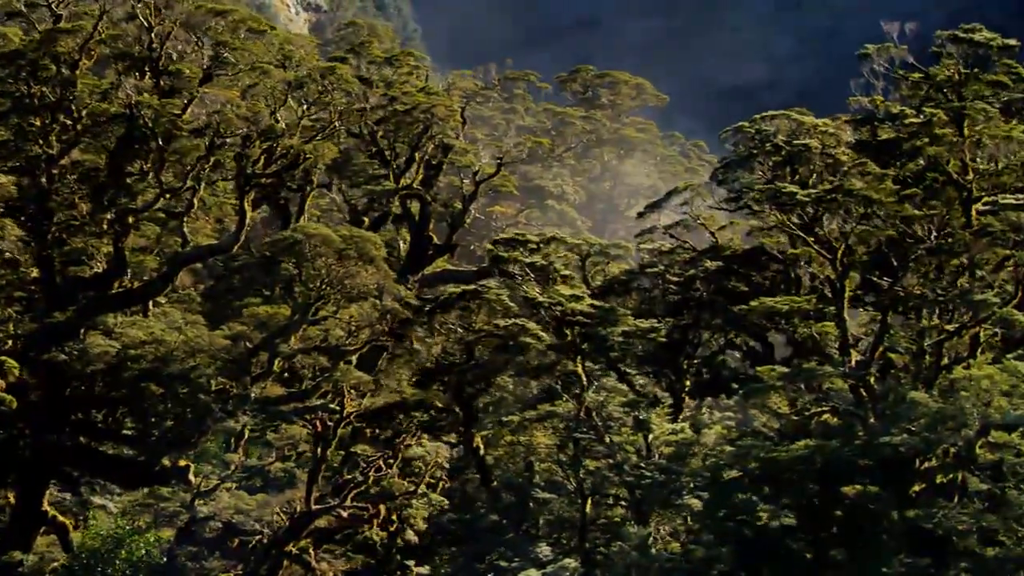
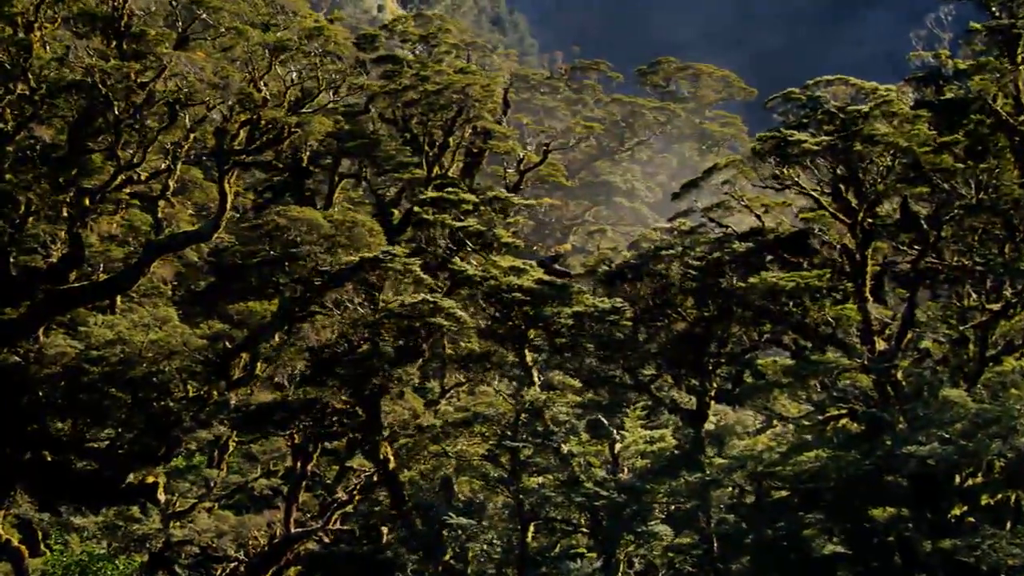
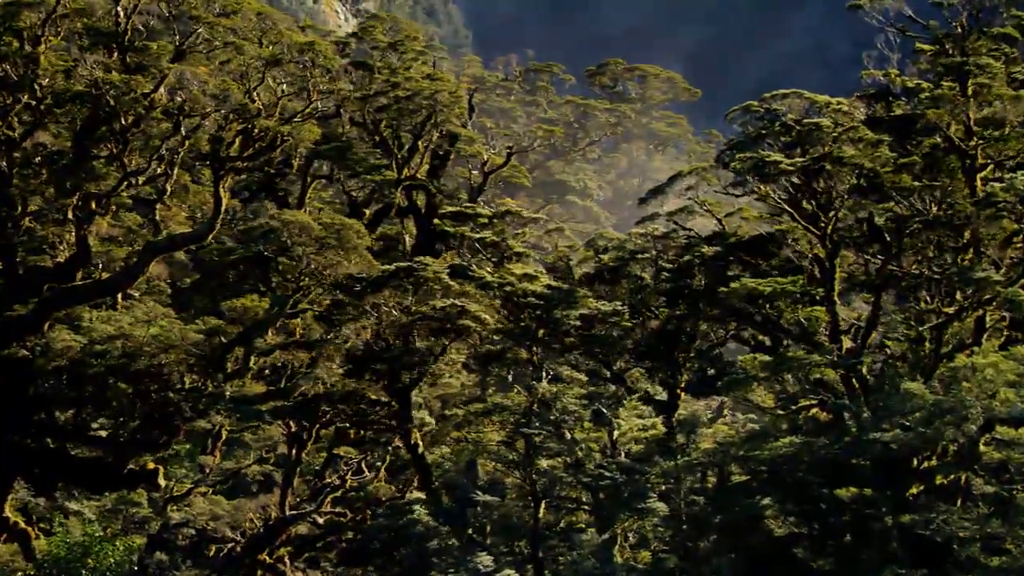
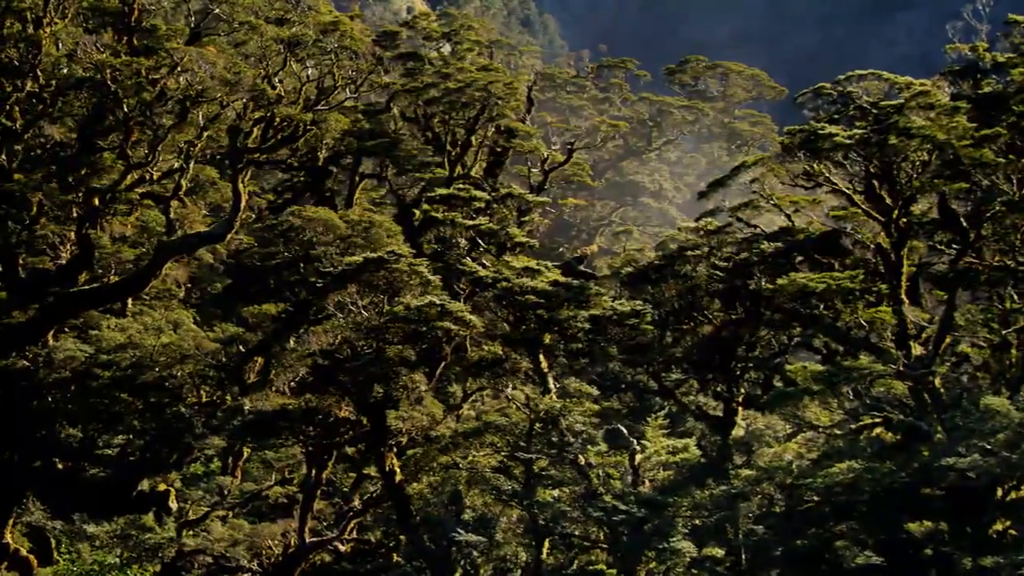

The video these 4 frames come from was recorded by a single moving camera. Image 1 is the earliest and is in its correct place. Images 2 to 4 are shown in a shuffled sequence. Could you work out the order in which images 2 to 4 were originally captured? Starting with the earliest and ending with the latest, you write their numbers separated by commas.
3, 2, 4
